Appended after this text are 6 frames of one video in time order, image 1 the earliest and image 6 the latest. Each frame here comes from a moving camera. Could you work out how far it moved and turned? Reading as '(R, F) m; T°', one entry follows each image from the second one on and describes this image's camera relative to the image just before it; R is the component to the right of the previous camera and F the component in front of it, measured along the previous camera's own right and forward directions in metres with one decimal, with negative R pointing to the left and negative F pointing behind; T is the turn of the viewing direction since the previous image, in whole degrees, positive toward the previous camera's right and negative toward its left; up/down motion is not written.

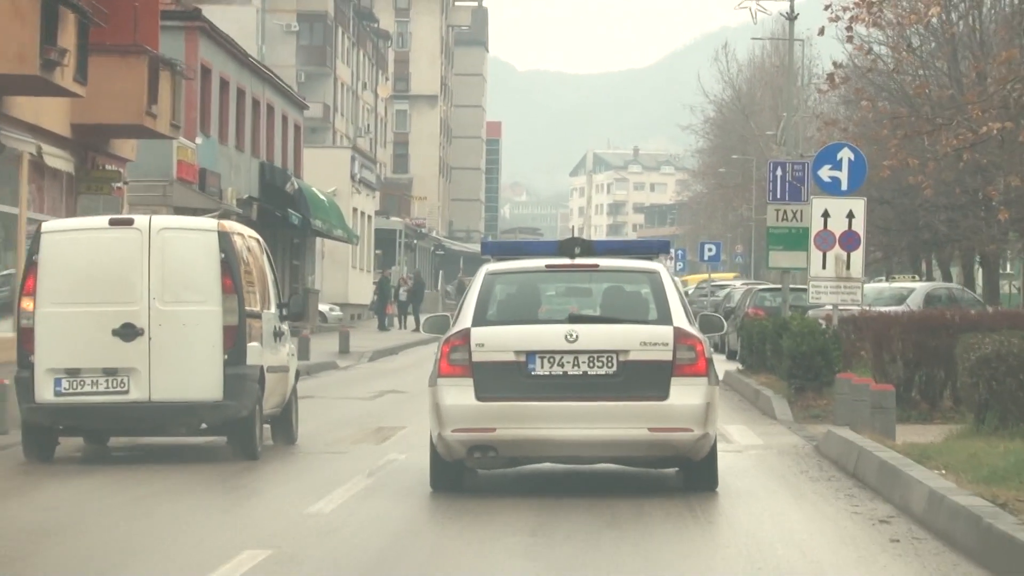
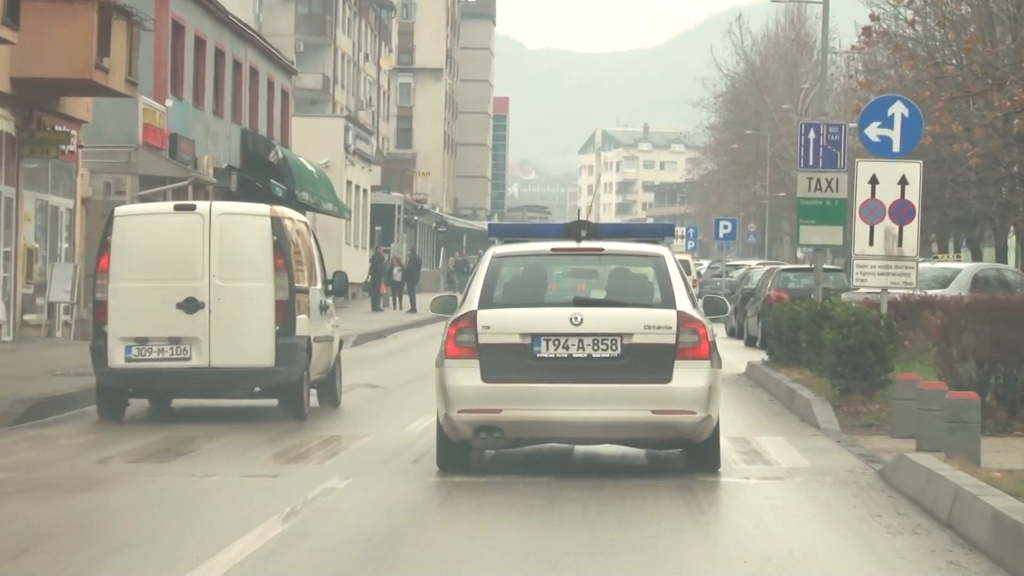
(+0.2, +3.0) m; 0°
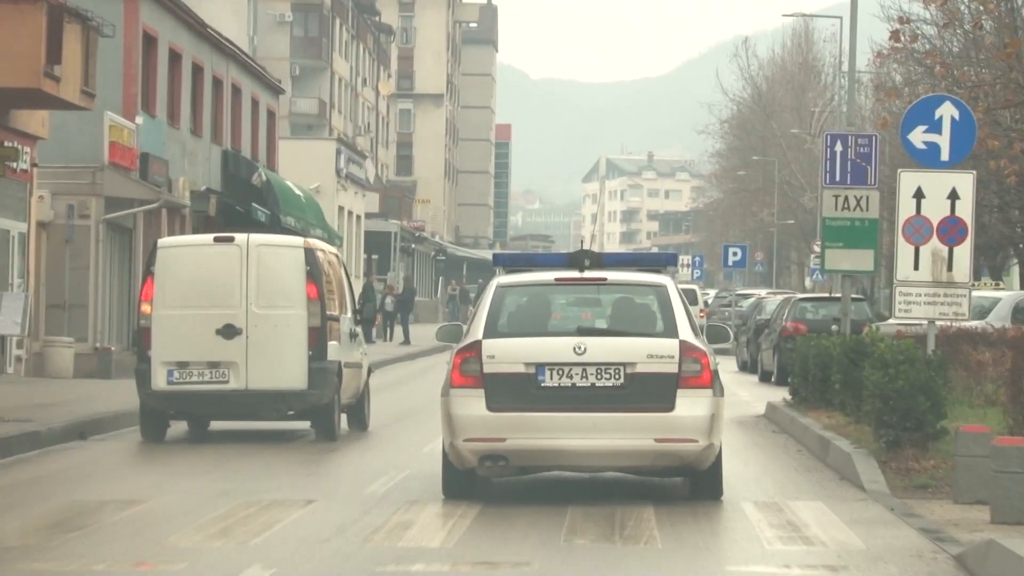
(+0.1, +2.2) m; 0°
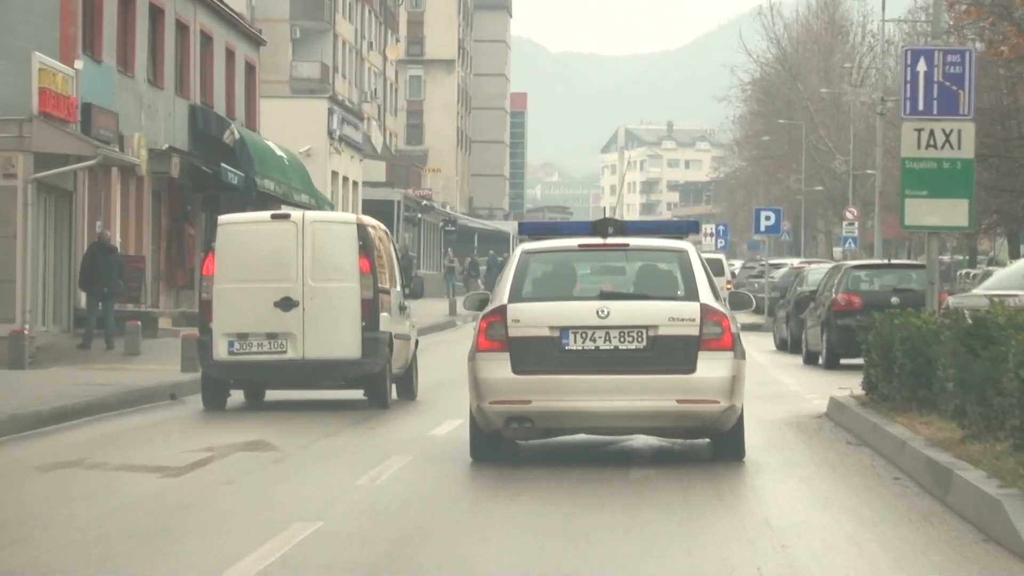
(+0.2, +4.1) m; -1°
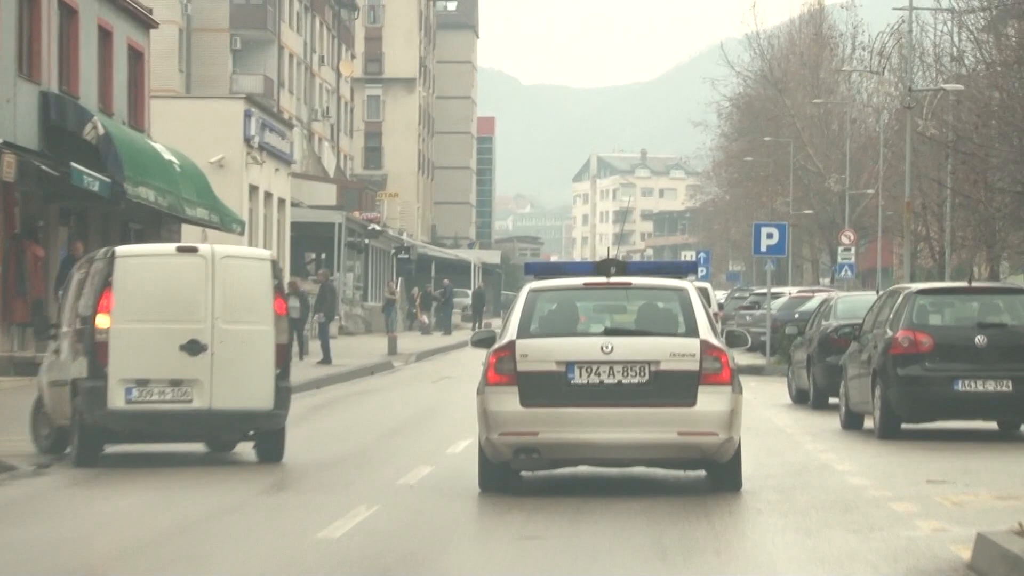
(+0.5, +6.8) m; +1°
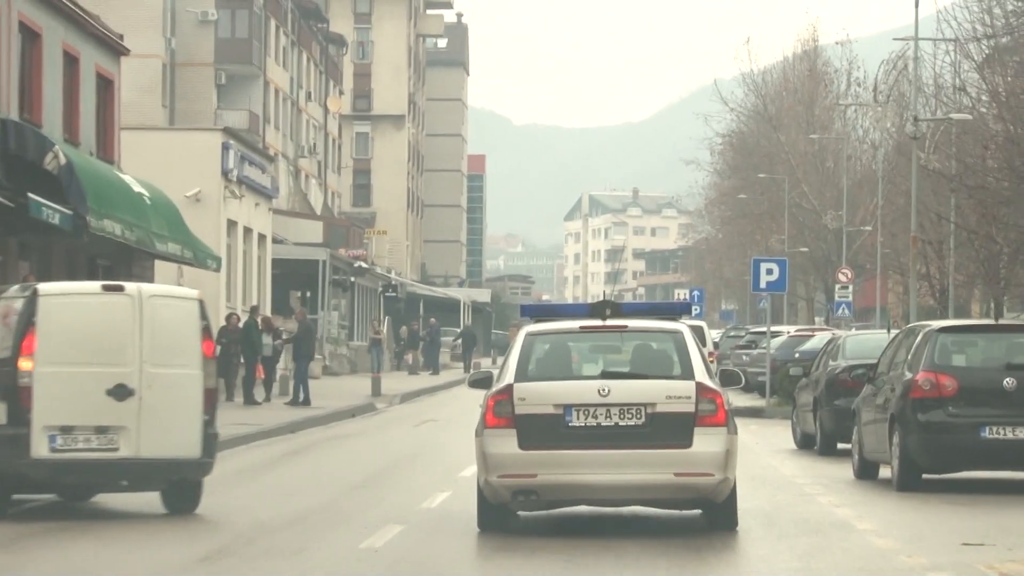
(+0.1, +1.4) m; 0°
